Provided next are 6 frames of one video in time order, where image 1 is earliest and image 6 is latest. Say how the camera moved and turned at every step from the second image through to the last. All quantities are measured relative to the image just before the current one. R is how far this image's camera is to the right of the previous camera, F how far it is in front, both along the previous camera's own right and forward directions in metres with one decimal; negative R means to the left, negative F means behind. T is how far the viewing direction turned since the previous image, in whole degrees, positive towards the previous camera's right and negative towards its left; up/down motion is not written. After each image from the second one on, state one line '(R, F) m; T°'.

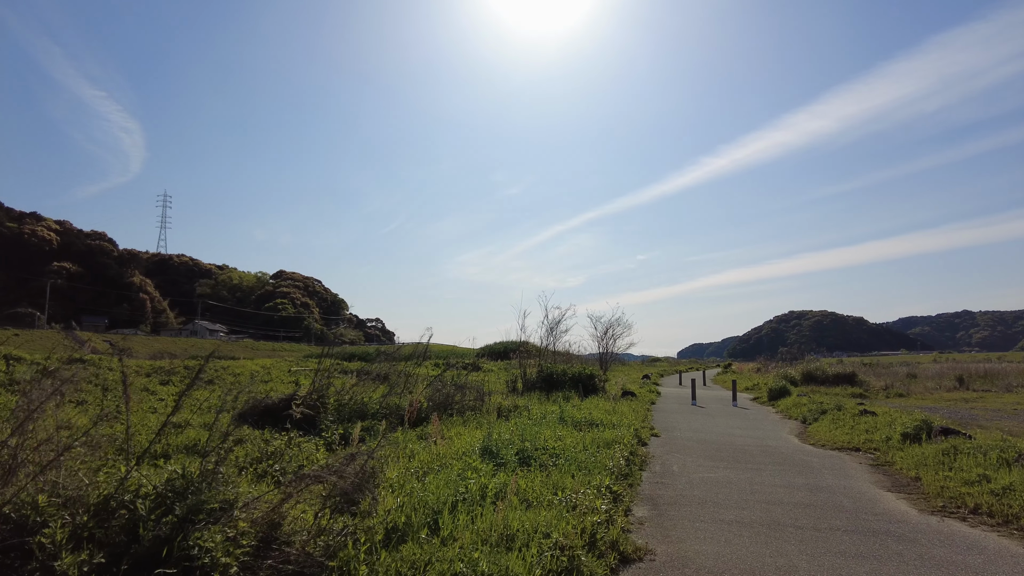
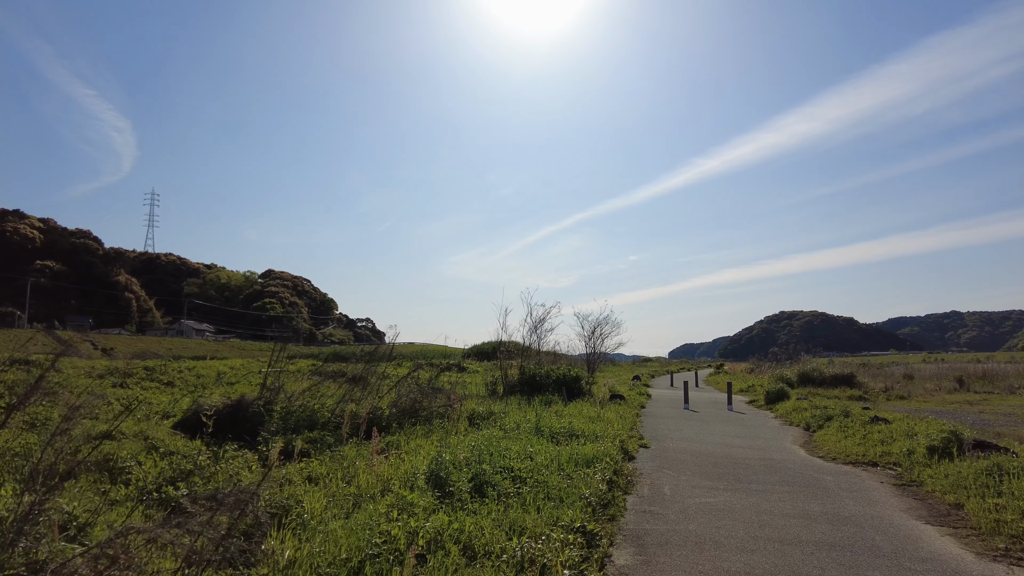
(+0.3, +0.8) m; +1°
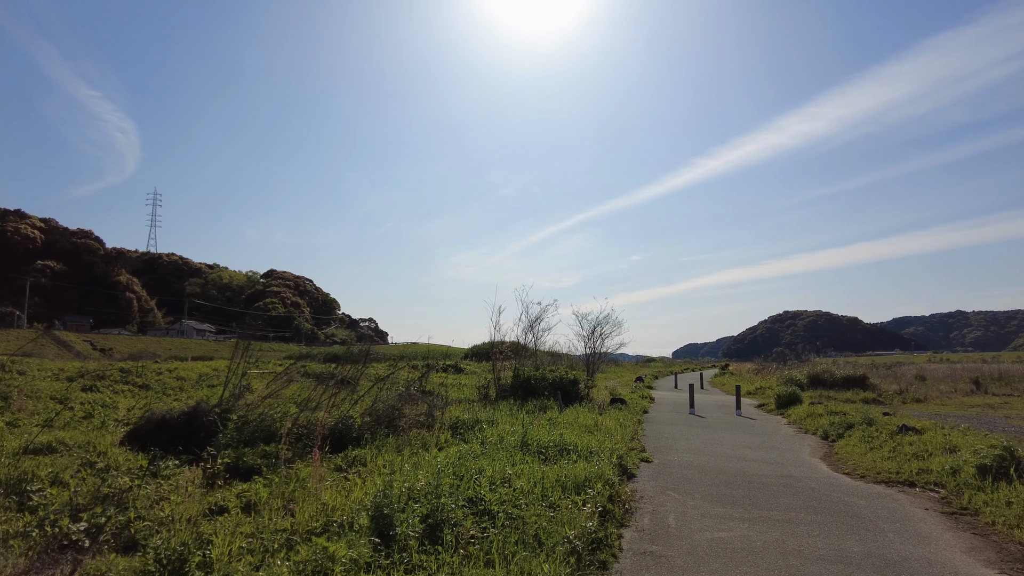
(+0.2, +0.7) m; 0°
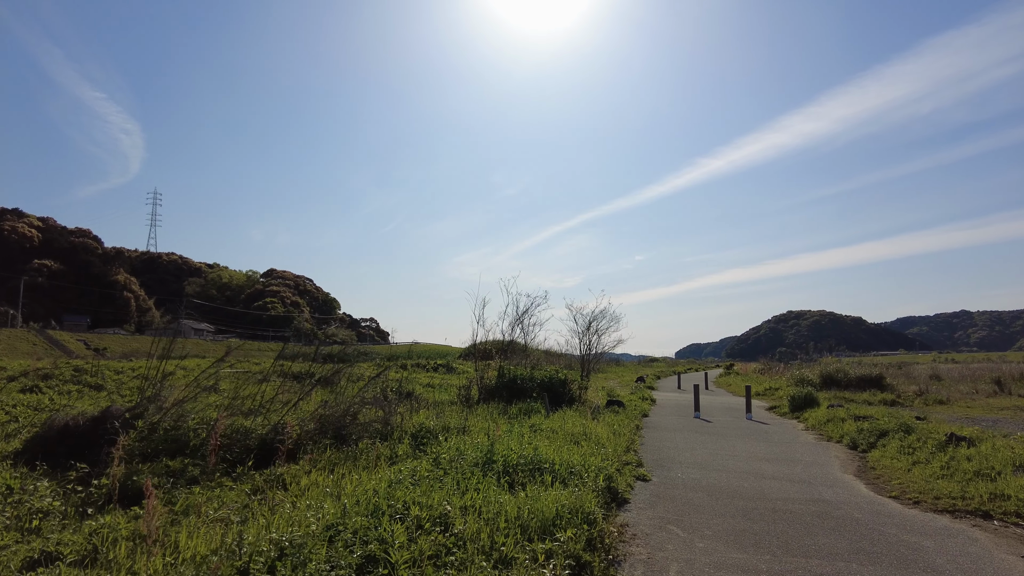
(+0.3, +1.0) m; 0°
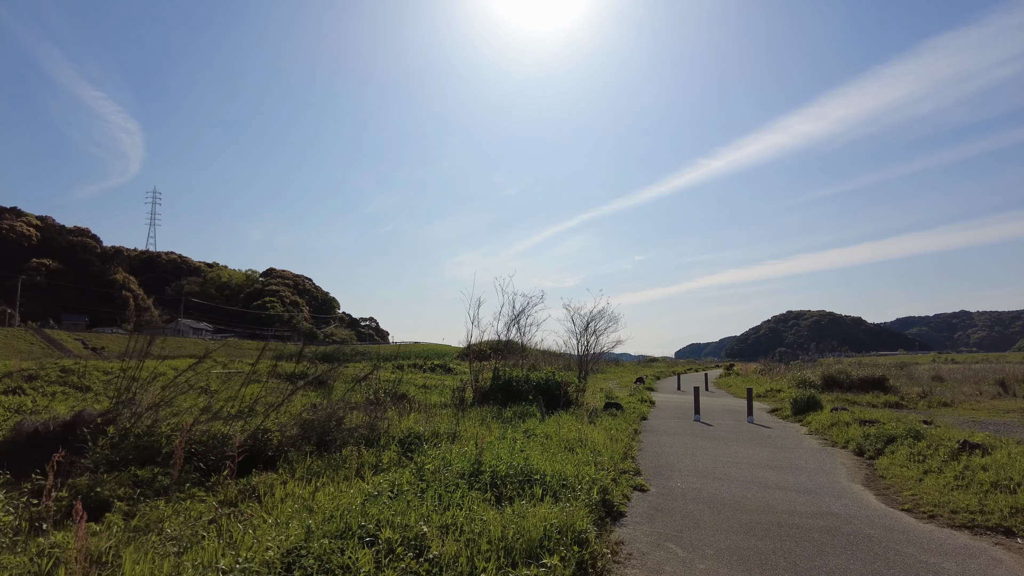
(+0.1, +0.2) m; 0°
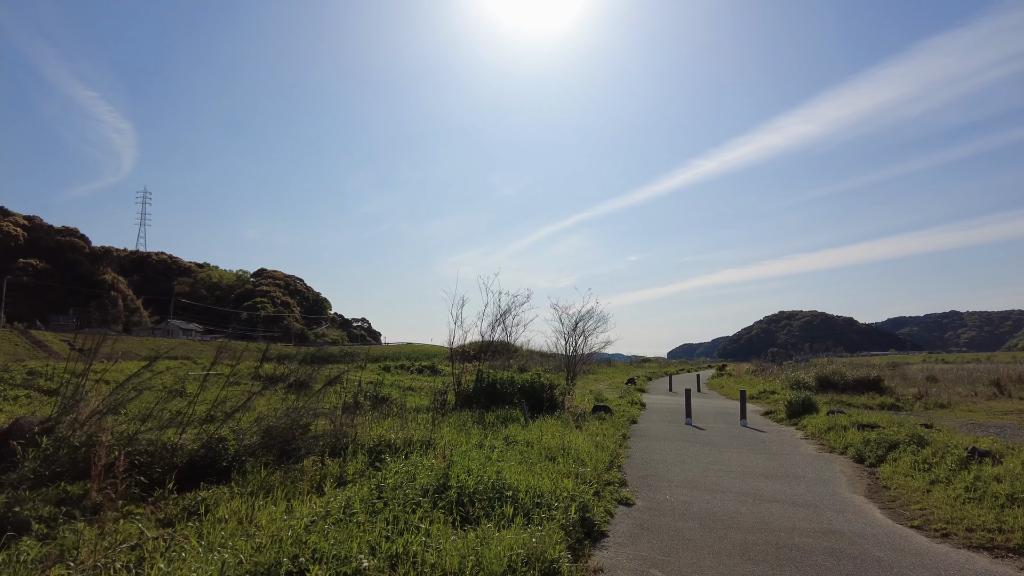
(+0.2, +0.4) m; +1°
